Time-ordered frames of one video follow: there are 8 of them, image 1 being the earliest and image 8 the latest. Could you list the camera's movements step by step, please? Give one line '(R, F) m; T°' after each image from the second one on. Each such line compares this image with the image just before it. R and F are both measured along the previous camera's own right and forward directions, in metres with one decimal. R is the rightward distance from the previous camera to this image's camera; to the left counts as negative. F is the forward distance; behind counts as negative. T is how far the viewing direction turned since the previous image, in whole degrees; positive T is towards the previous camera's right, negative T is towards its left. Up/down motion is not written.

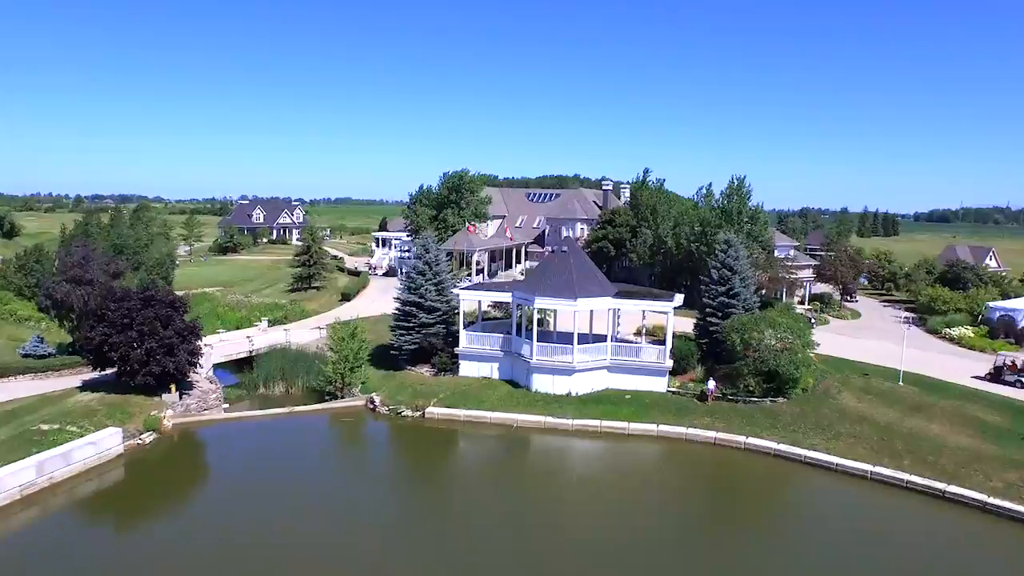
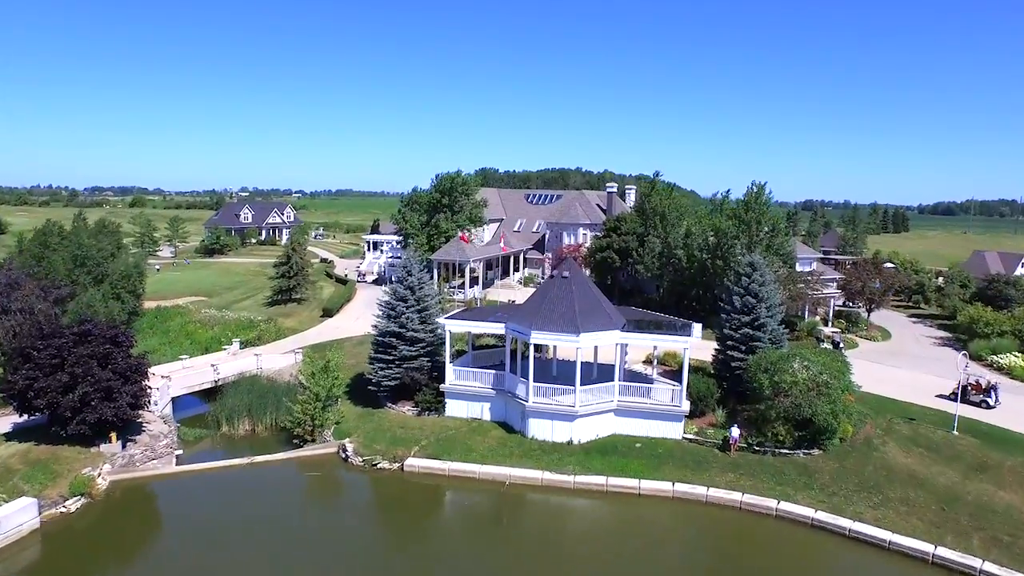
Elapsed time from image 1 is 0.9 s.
(+0.3, +4.0) m; 0°
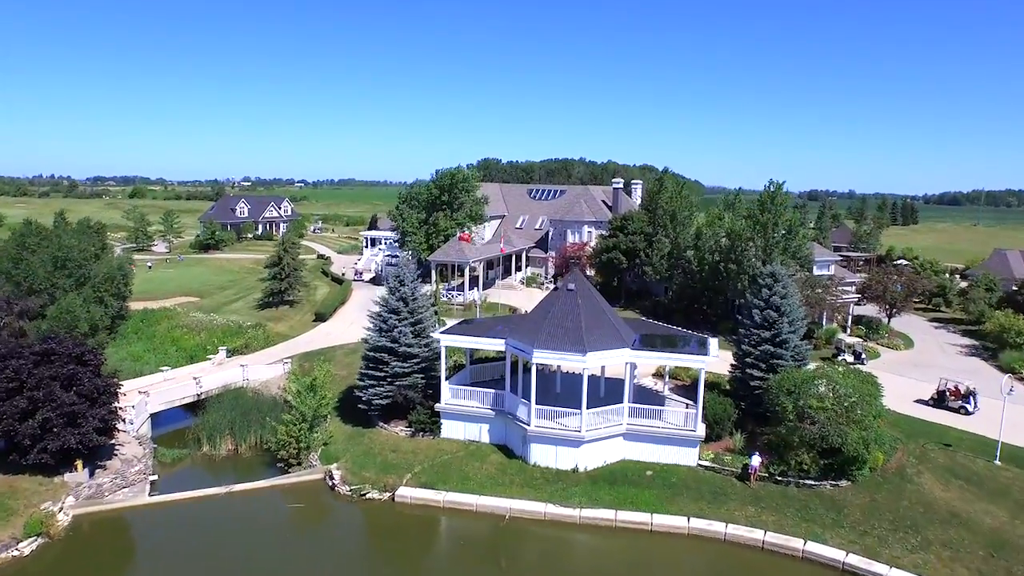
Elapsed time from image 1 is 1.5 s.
(+0.1, +2.1) m; 0°
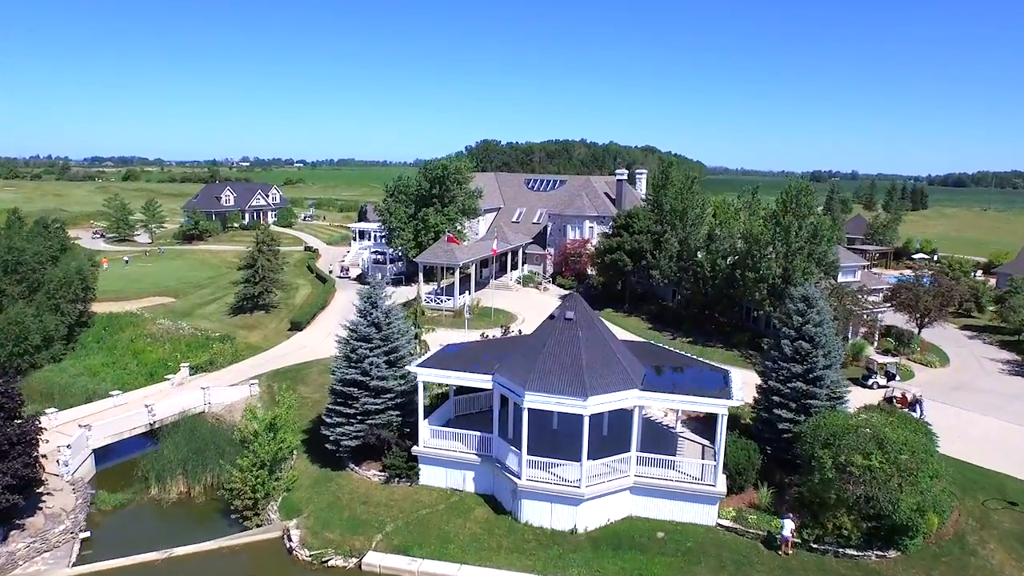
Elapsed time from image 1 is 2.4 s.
(+0.4, +3.7) m; 0°
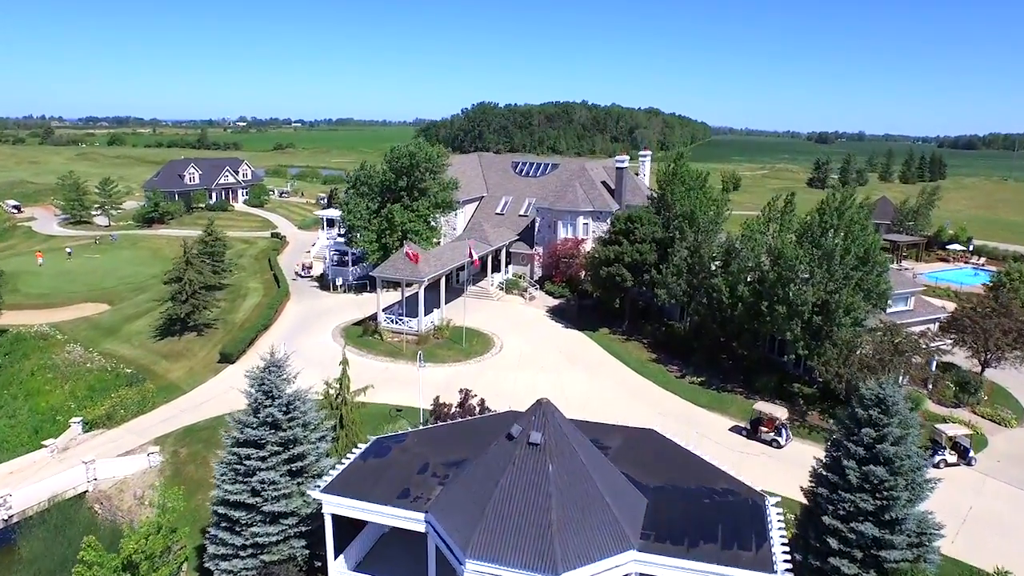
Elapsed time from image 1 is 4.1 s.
(+1.3, +7.0) m; 0°
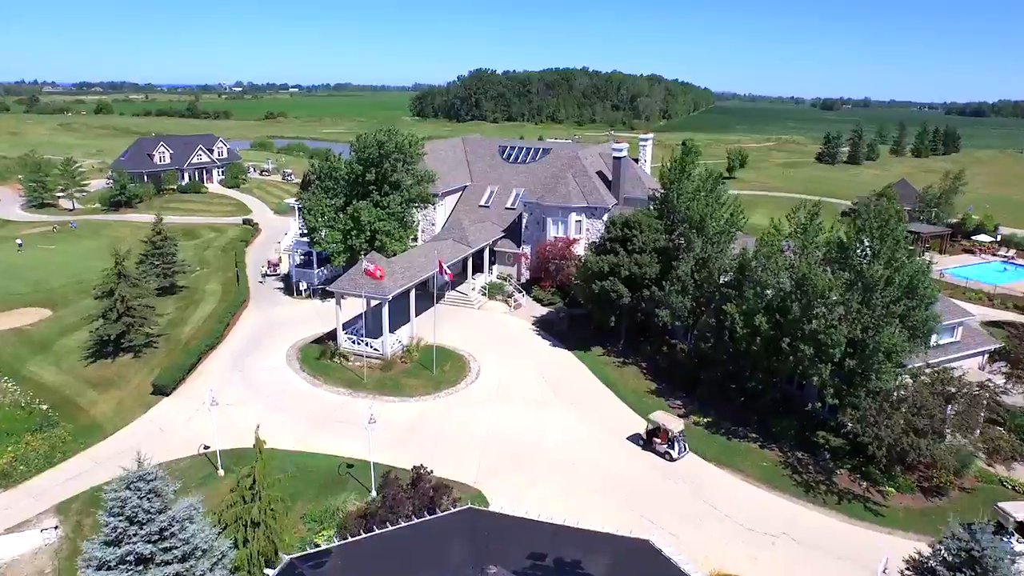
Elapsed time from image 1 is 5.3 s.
(+1.0, +4.7) m; 0°
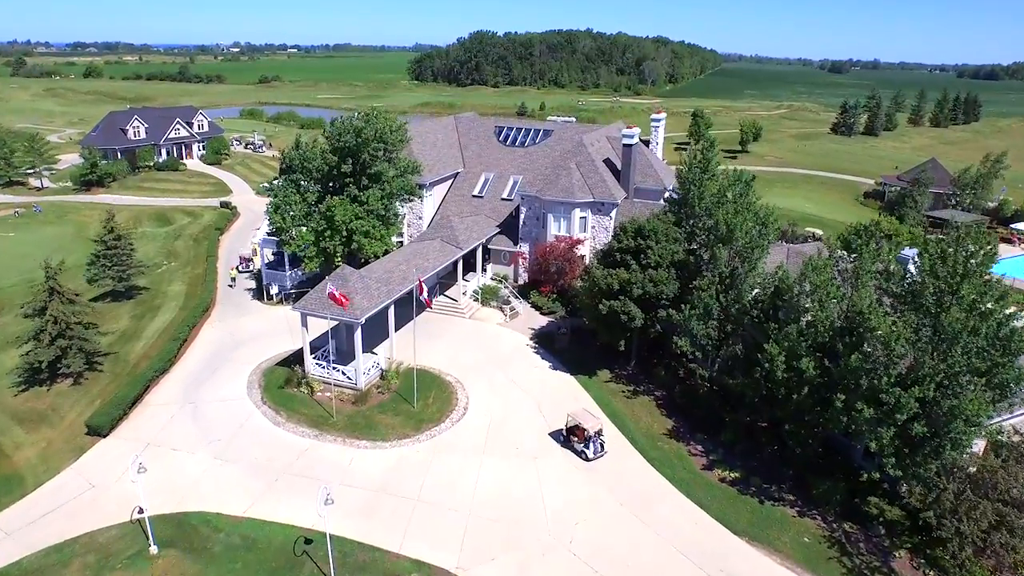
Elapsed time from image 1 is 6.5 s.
(+0.3, +4.4) m; 0°
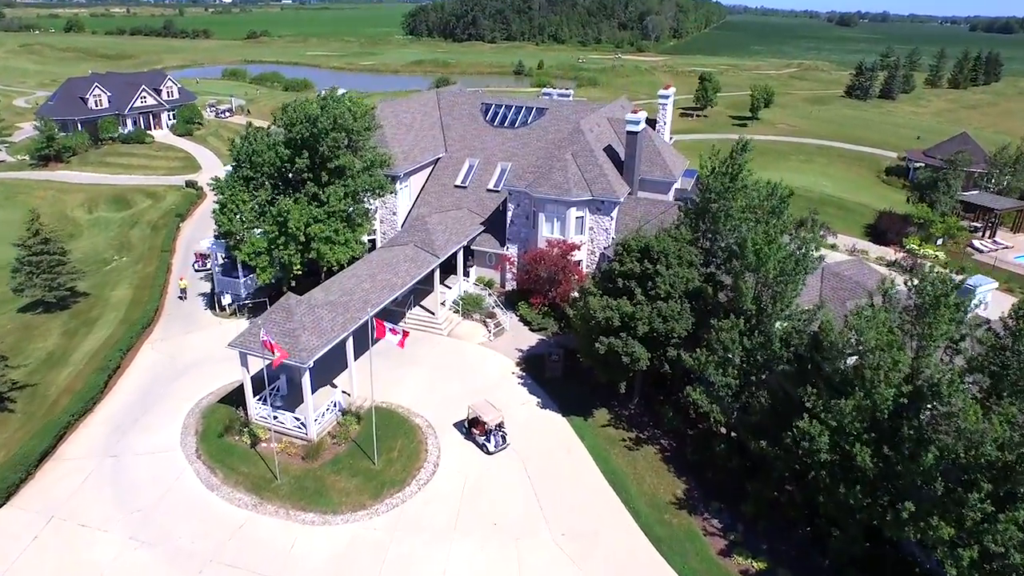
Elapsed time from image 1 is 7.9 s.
(+0.7, +4.6) m; 0°
